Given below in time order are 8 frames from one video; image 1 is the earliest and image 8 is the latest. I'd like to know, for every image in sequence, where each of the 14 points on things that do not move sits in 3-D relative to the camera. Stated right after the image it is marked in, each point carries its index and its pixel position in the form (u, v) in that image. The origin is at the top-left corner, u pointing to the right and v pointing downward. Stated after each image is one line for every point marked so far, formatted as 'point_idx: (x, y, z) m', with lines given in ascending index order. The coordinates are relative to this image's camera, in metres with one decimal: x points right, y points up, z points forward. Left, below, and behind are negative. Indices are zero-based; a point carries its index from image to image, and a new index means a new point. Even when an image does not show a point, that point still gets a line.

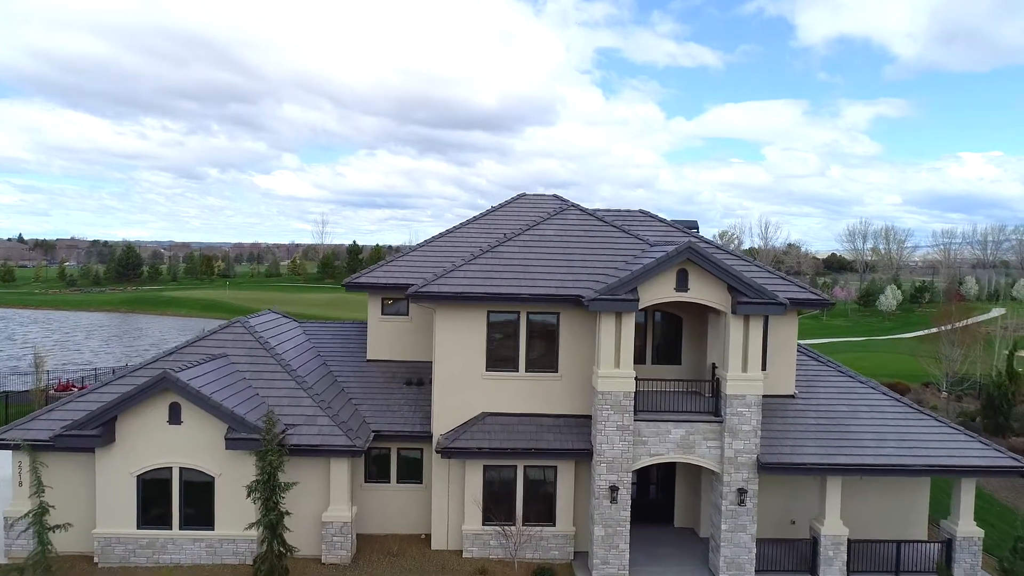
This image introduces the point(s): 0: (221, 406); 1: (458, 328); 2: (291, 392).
0: (-6.9, -2.8, +13.4) m
1: (-1.4, -1.1, +14.6) m
2: (-5.9, -2.8, +15.0) m
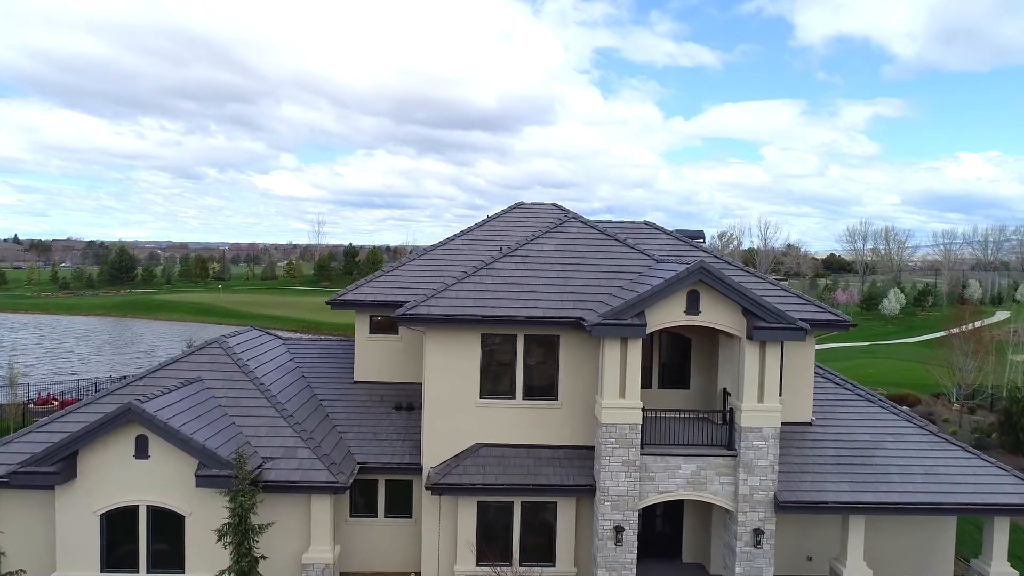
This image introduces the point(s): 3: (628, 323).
0: (-7.0, -3.3, +12.3) m
1: (-1.5, -1.6, +13.5) m
2: (-6.0, -3.3, +13.9) m
3: (+2.5, -0.7, +12.0) m
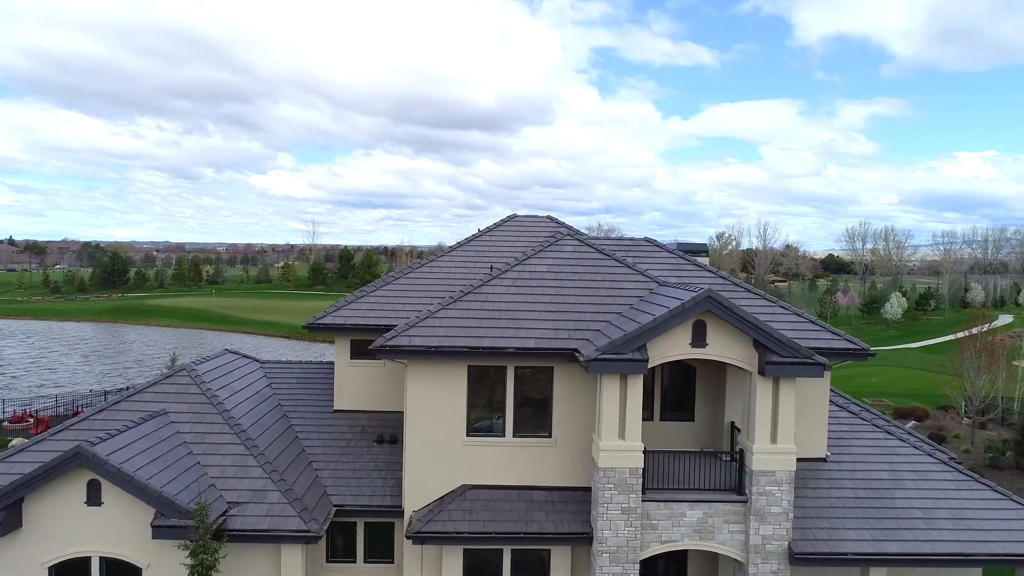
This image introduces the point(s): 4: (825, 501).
0: (-7.2, -3.9, +11.1) m
1: (-1.7, -2.2, +12.4) m
2: (-6.2, -3.9, +12.7) m
3: (+2.2, -1.3, +10.9) m
4: (+6.8, -4.6, +12.3) m
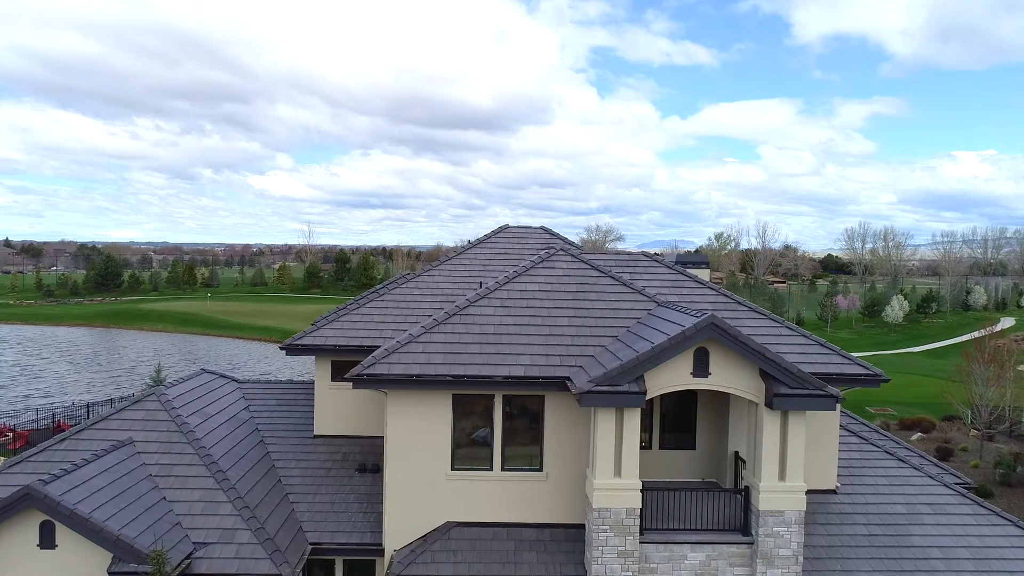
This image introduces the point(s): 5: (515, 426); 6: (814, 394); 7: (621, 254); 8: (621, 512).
0: (-7.5, -4.4, +10.3) m
1: (-2.0, -2.7, +11.5) m
2: (-6.4, -4.4, +11.9) m
3: (+2.0, -1.8, +10.0) m
4: (+6.6, -5.1, +11.4) m
5: (+0.1, -2.9, +11.8) m
6: (+5.4, -1.9, +10.1) m
7: (+3.0, +0.9, +15.3) m
8: (+2.0, -4.1, +10.3) m
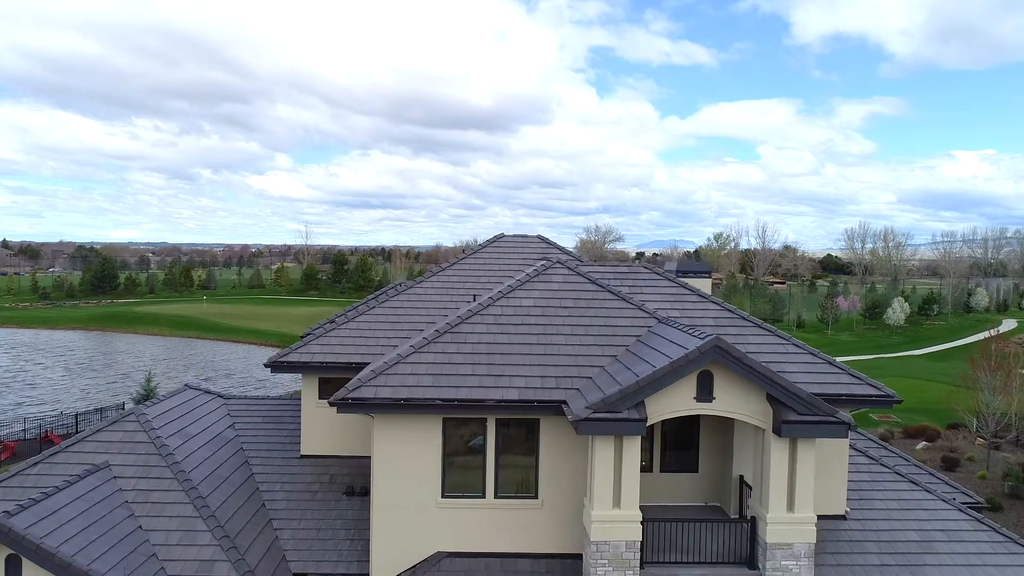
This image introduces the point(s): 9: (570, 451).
0: (-7.6, -4.8, +9.7) m
1: (-2.1, -3.0, +10.9) m
2: (-6.6, -4.7, +11.3) m
3: (+1.9, -2.2, +9.4) m
4: (+6.4, -5.4, +10.9) m
5: (-0.1, -3.2, +11.2) m
6: (+5.3, -2.2, +9.6) m
7: (+2.8, +0.6, +14.8) m
8: (+1.9, -4.5, +9.7) m
9: (+1.1, -3.2, +11.0) m
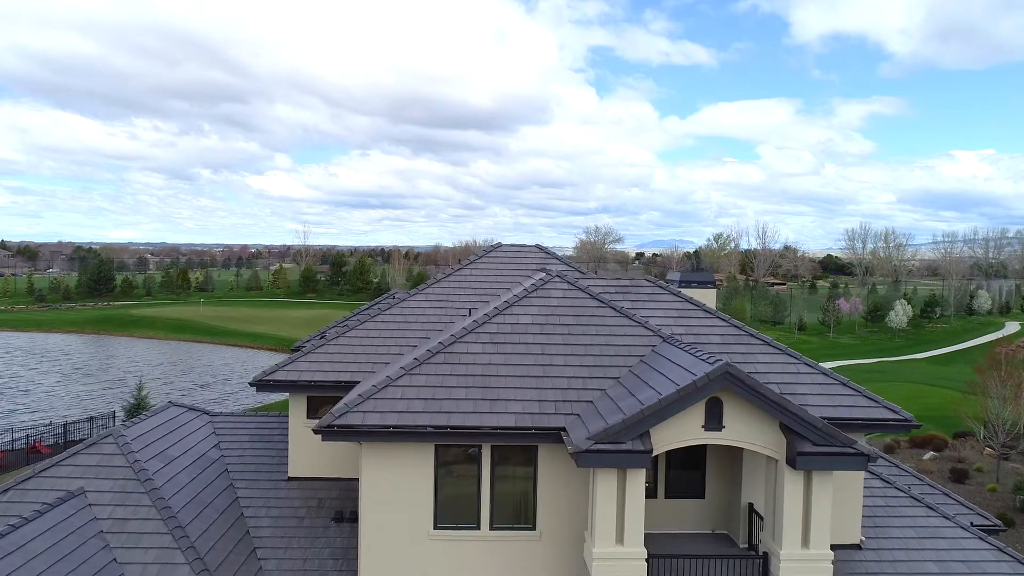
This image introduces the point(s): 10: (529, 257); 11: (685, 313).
0: (-7.6, -5.1, +9.1) m
1: (-2.2, -3.4, +10.3) m
2: (-6.6, -5.1, +10.7) m
3: (+1.8, -2.5, +8.8) m
4: (+6.4, -5.8, +10.2) m
5: (-0.1, -3.6, +10.6) m
6: (+5.2, -2.6, +8.9) m
7: (+2.8, +0.2, +14.1) m
8: (+1.8, -4.8, +9.1) m
9: (+1.1, -3.6, +10.4) m
10: (+0.4, +1.0, +17.6) m
11: (+4.0, -0.5, +13.0) m
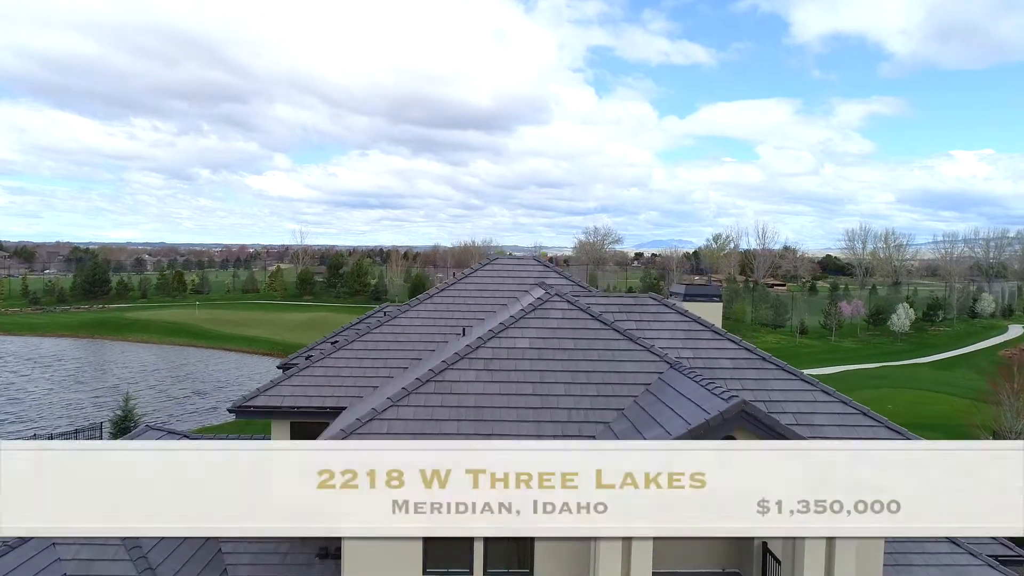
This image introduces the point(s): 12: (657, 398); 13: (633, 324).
0: (-7.7, -5.6, +8.3) m
1: (-2.2, -3.8, +9.5) m
2: (-6.7, -5.5, +9.9) m
3: (+1.7, -2.9, +8.0) m
4: (+6.3, -6.2, +9.5) m
5: (-0.2, -4.0, +9.8) m
6: (+5.2, -3.0, +8.2) m
7: (+2.7, -0.2, +13.4) m
8: (+1.7, -5.2, +8.3) m
9: (+1.0, -4.0, +9.6) m
10: (+0.4, +0.5, +16.8) m
11: (+3.9, -1.0, +12.3) m
12: (+2.6, -1.8, +9.9) m
13: (+2.7, -0.7, +12.7) m
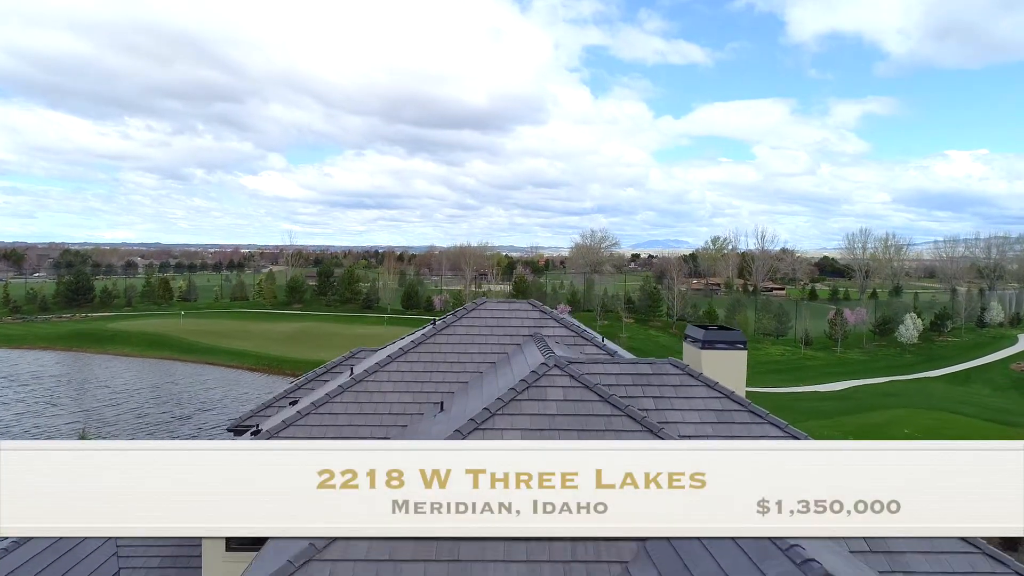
0: (-7.9, -6.8, +5.8) m
1: (-2.4, -5.1, +7.1) m
2: (-6.9, -6.8, +7.4) m
3: (+1.6, -4.2, +5.6) m
4: (+6.1, -7.5, +7.1) m
5: (-0.4, -5.3, +7.4) m
6: (+5.0, -4.3, +5.8) m
7: (+2.5, -1.4, +10.9) m
8: (+1.6, -6.5, +5.9) m
9: (+0.8, -5.2, +7.2) m
10: (+0.1, -0.7, +14.4) m
11: (+3.7, -2.2, +9.9) m
12: (+2.4, -3.1, +7.5) m
13: (+2.5, -1.9, +10.3) m
